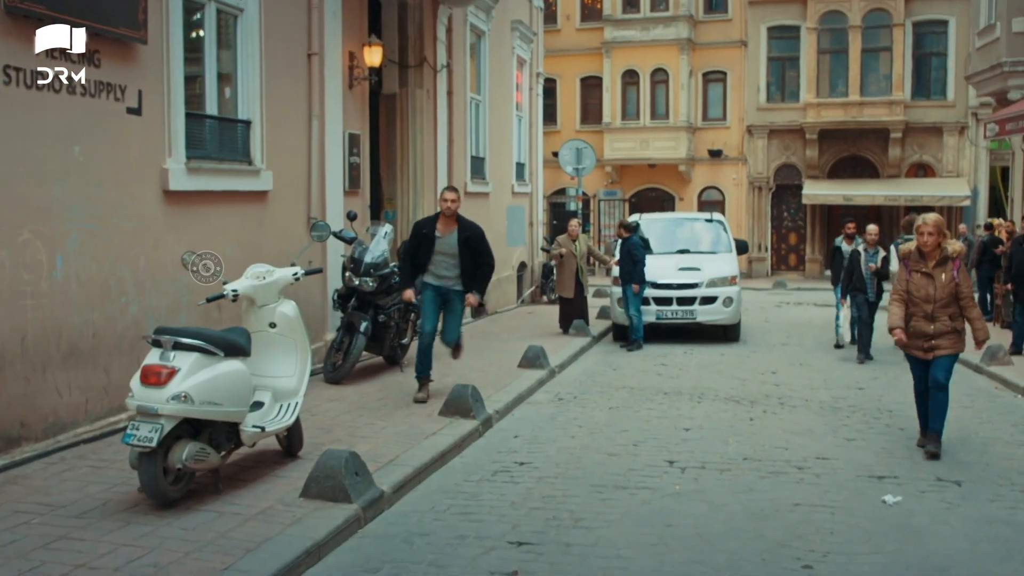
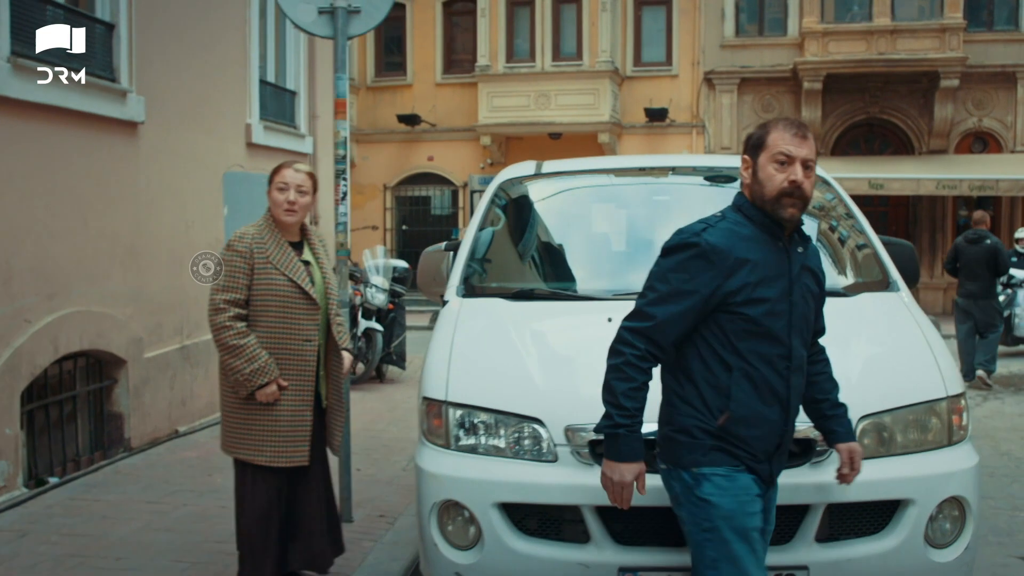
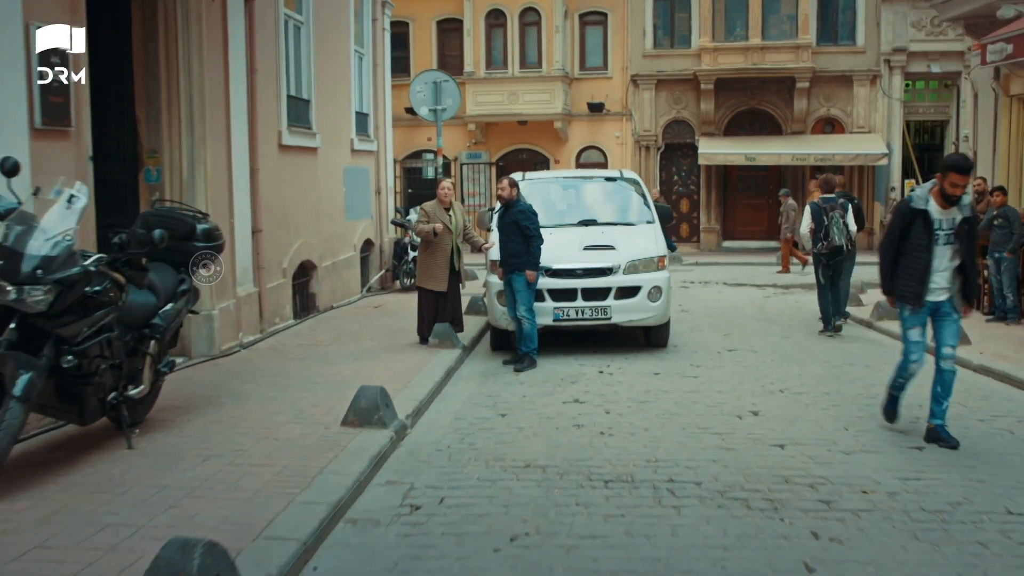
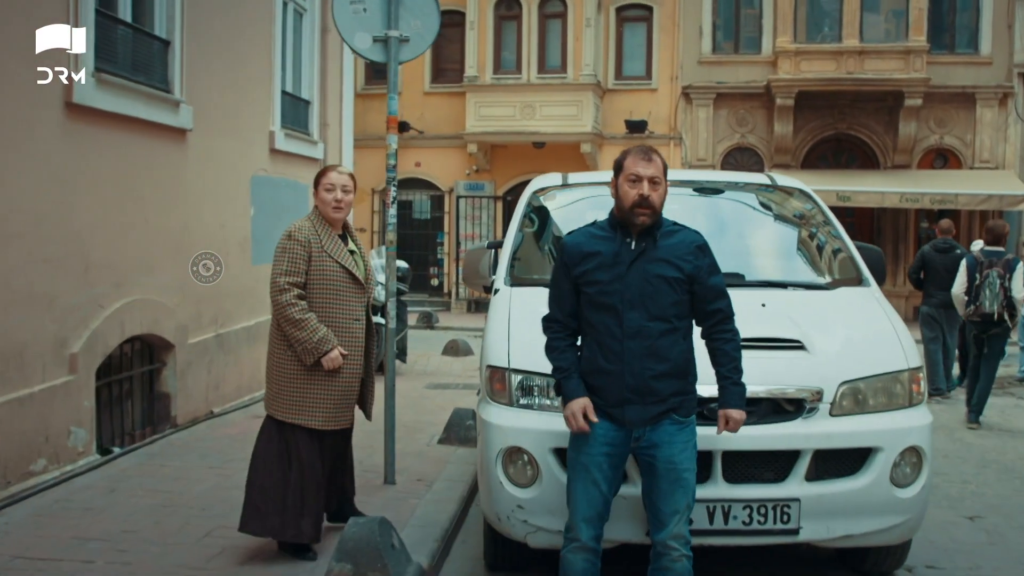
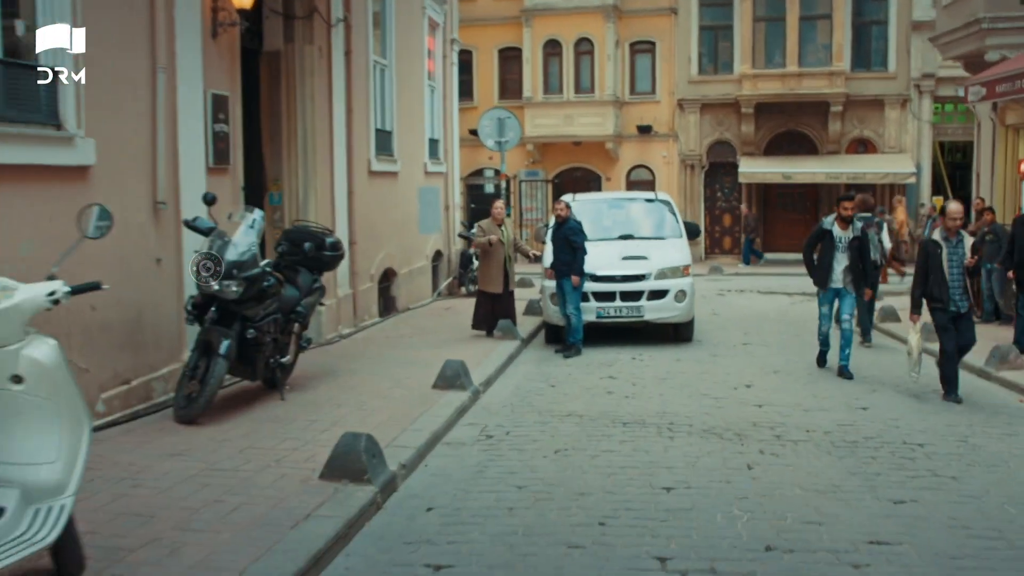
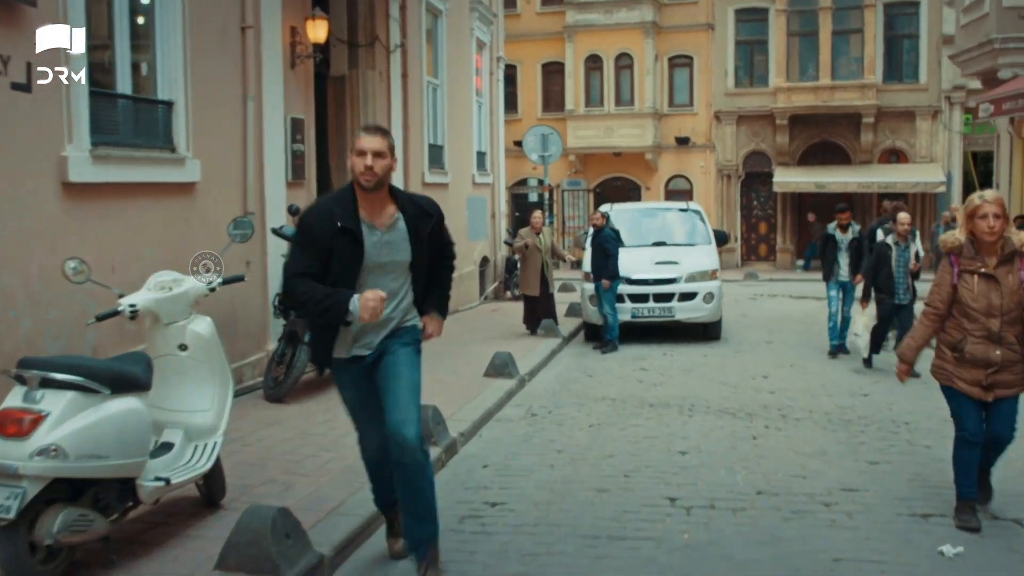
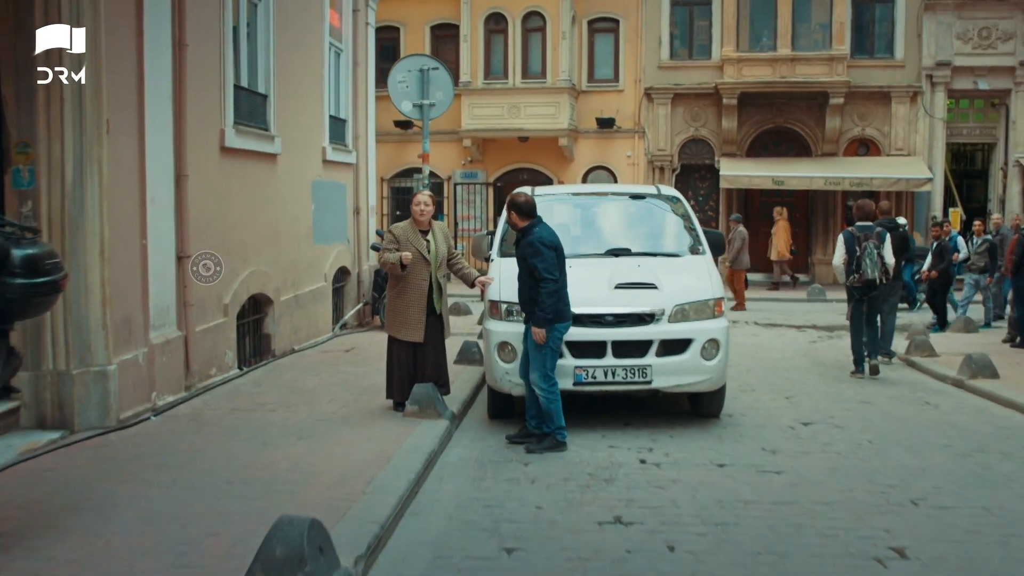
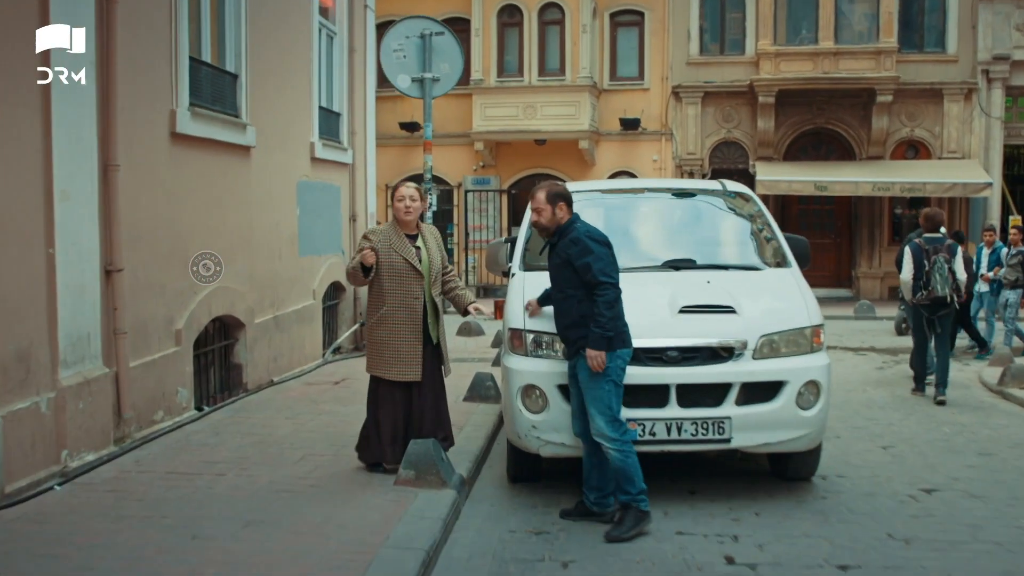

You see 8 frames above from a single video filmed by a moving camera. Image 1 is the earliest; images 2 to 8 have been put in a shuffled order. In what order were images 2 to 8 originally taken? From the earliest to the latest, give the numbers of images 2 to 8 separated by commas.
6, 5, 3, 7, 8, 4, 2
